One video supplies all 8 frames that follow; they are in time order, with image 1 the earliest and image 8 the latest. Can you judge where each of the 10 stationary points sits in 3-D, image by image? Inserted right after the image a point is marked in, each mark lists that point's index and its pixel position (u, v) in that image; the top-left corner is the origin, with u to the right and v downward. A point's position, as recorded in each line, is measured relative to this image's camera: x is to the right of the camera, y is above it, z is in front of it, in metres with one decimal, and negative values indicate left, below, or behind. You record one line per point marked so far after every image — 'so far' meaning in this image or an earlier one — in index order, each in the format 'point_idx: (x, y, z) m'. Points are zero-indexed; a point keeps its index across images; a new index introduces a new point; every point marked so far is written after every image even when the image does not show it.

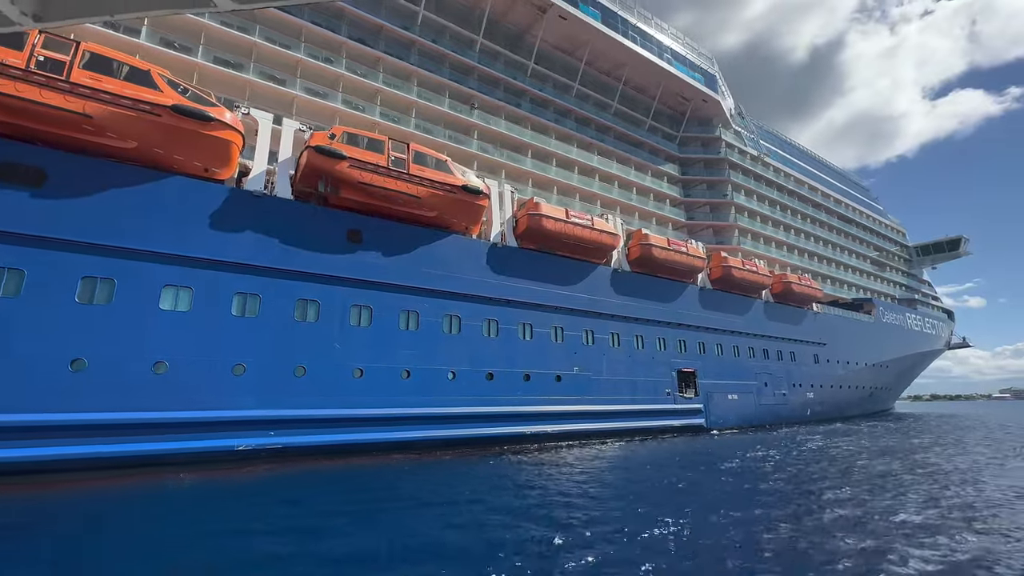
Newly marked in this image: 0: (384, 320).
0: (-2.7, -0.6, +8.6) m
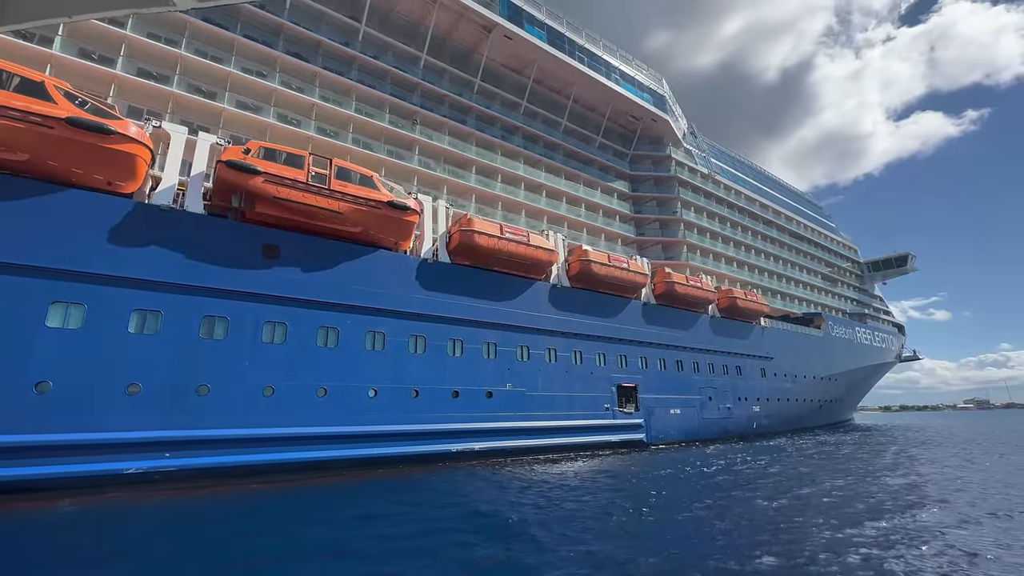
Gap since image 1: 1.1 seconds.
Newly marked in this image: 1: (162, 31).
0: (-4.2, -0.9, +8.5) m
1: (-8.3, +5.8, +10.4) m
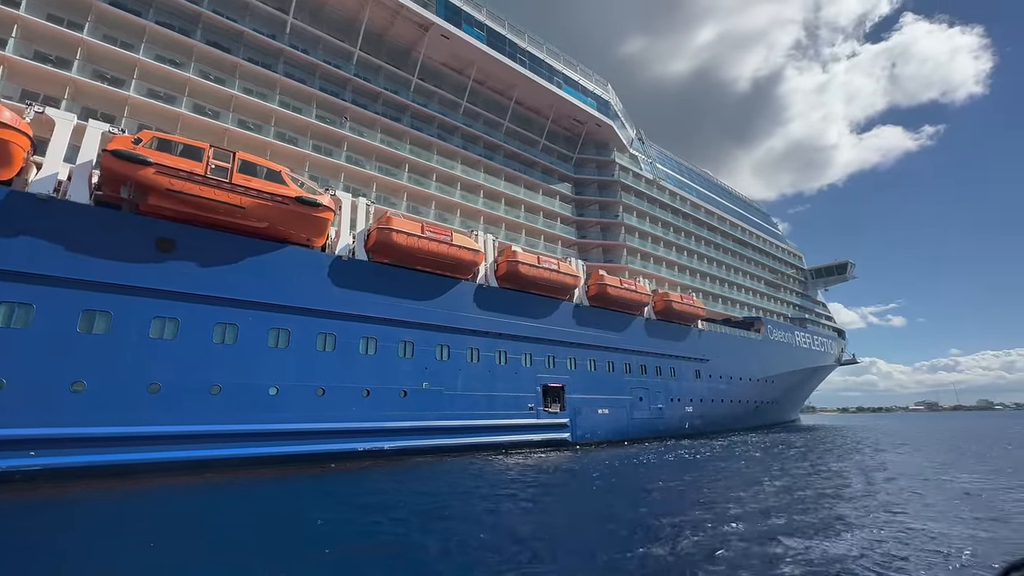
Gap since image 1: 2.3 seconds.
0: (-6.0, -0.8, +8.3) m
1: (-10.0, +6.0, +10.0) m
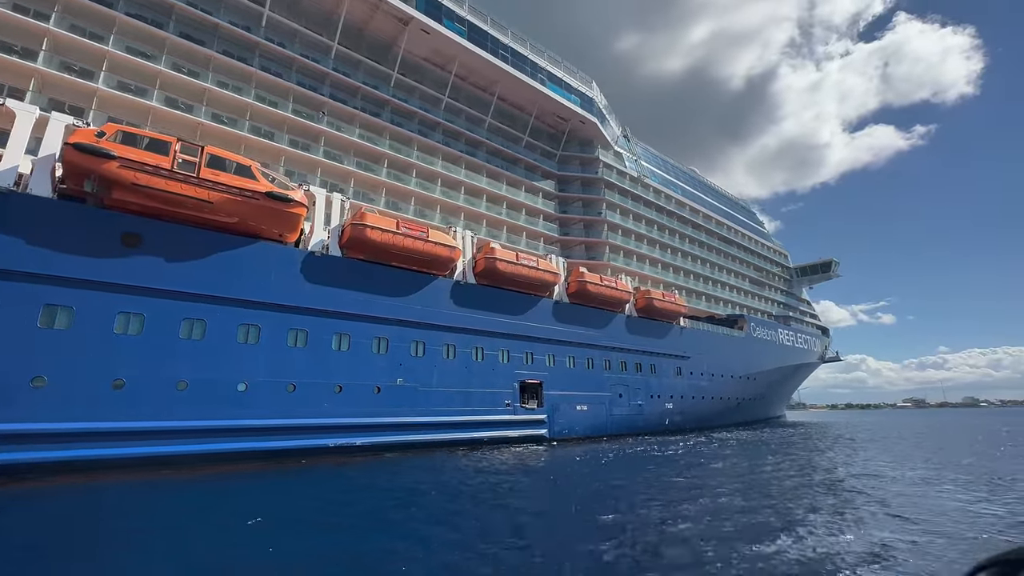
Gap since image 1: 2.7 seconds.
0: (-3.6, -1.4, +10.8) m
1: (-7.5, +5.5, +12.3) m
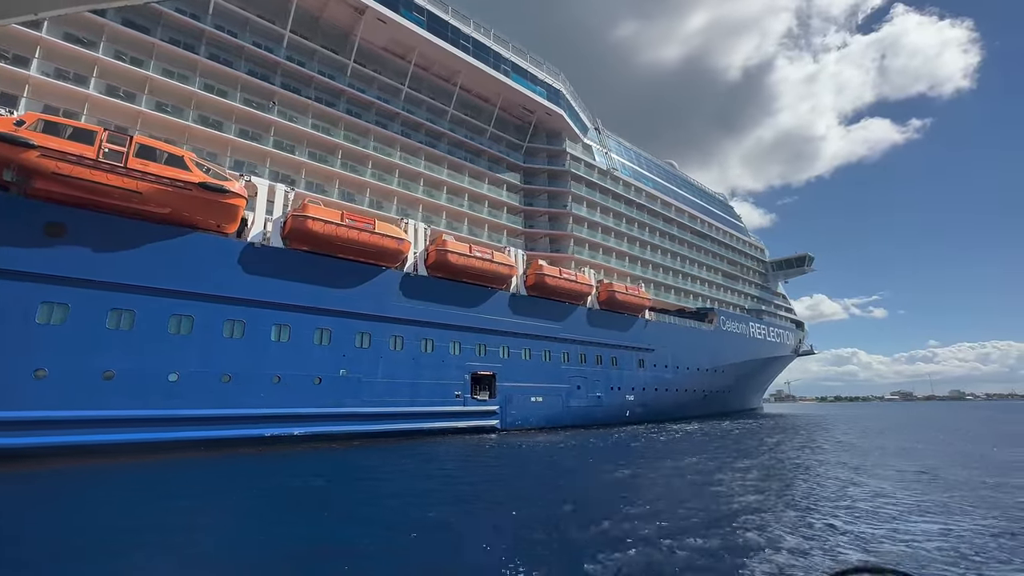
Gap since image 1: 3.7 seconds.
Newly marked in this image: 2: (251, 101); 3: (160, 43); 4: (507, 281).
0: (-5.0, -1.2, +10.9) m
1: (-8.8, +5.8, +12.1) m
2: (-7.4, +5.2, +13.0) m
3: (-9.0, +6.2, +11.7) m
4: (-0.1, +0.2, +14.7) m
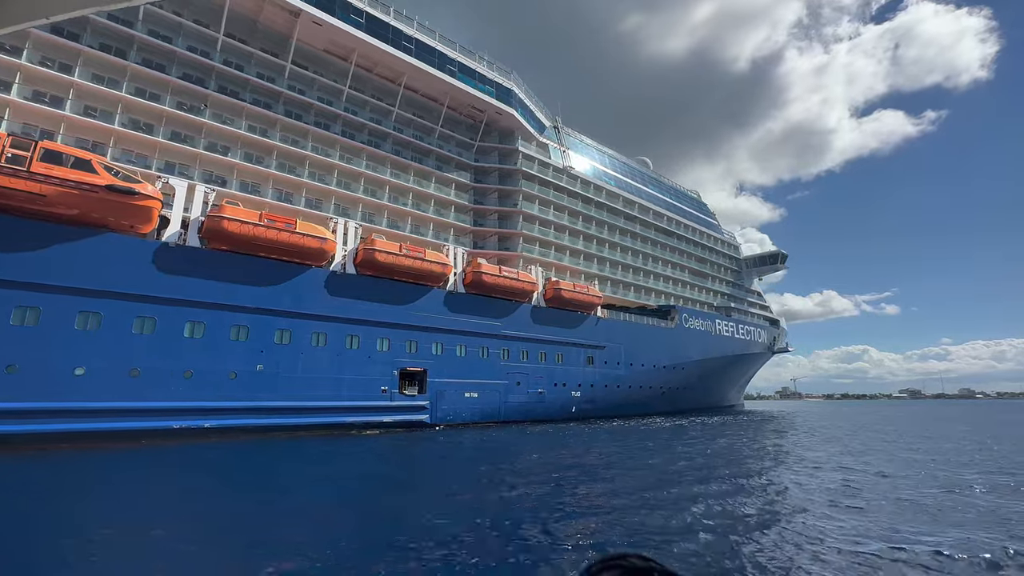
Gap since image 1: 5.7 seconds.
0: (-7.2, -1.1, +11.3) m
1: (-11.1, +5.8, +12.6) m
2: (-9.6, +5.3, +13.4) m
3: (-11.2, +6.3, +12.1) m
4: (-2.3, +0.3, +15.0) m
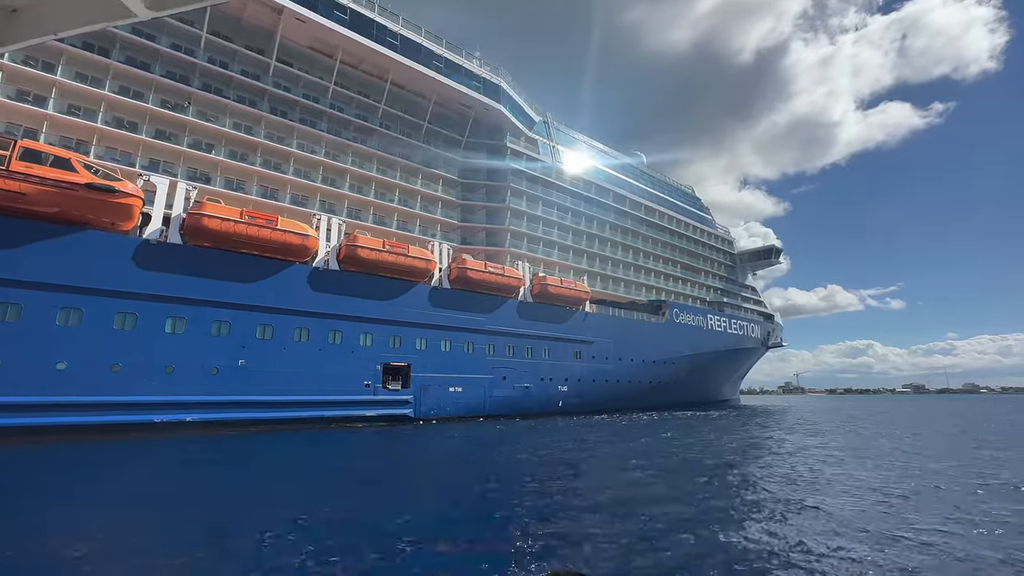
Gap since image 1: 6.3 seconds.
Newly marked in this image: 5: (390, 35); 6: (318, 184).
0: (-4.9, -1.6, +13.8) m
1: (-8.7, +5.4, +15.0) m
2: (-7.2, +4.9, +15.8) m
3: (-8.8, +5.9, +14.5) m
4: (+0.1, -0.1, +17.4) m
5: (-4.5, +9.4, +17.1) m
6: (-6.5, +3.5, +15.4) m
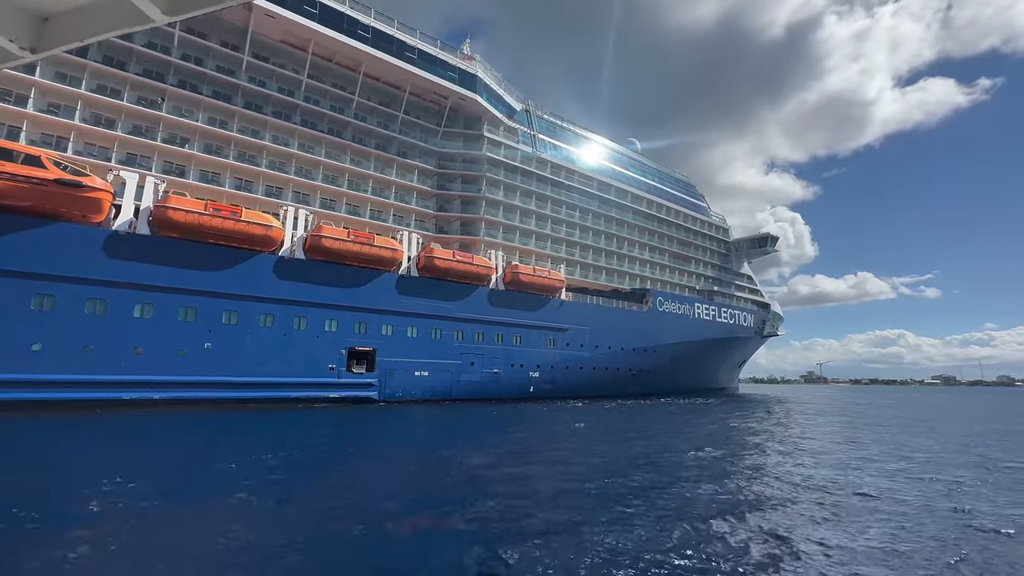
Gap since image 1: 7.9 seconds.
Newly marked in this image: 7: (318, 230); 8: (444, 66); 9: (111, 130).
0: (-6.2, -1.2, +14.5) m
1: (-9.9, +5.8, +15.6) m
2: (-8.3, +5.3, +16.4) m
3: (-10.0, +6.3, +15.2) m
4: (-1.0, +0.3, +17.8) m
5: (-5.6, +9.8, +17.4) m
6: (-7.7, +3.9, +16.0) m
7: (-6.2, +1.9, +14.5) m
8: (-2.7, +9.3, +19.3) m
9: (-11.8, +4.7, +13.6) m
